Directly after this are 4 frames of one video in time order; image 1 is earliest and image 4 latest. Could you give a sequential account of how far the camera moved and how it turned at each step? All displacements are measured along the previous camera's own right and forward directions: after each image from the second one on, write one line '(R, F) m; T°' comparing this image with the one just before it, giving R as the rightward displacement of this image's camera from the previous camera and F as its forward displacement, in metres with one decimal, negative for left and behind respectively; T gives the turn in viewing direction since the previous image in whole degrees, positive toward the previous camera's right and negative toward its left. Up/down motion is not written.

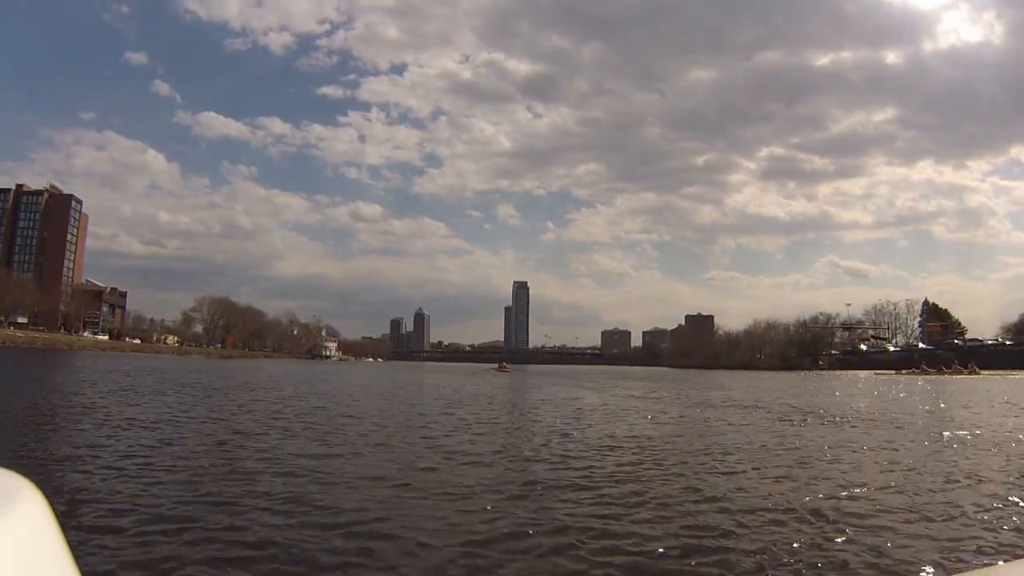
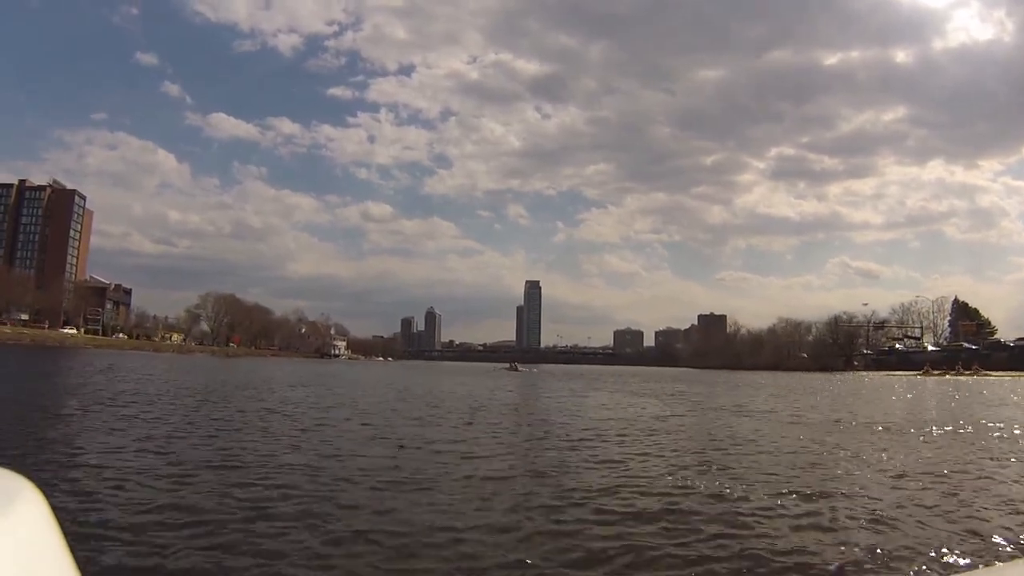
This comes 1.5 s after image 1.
(-1.6, +1.1) m; -1°
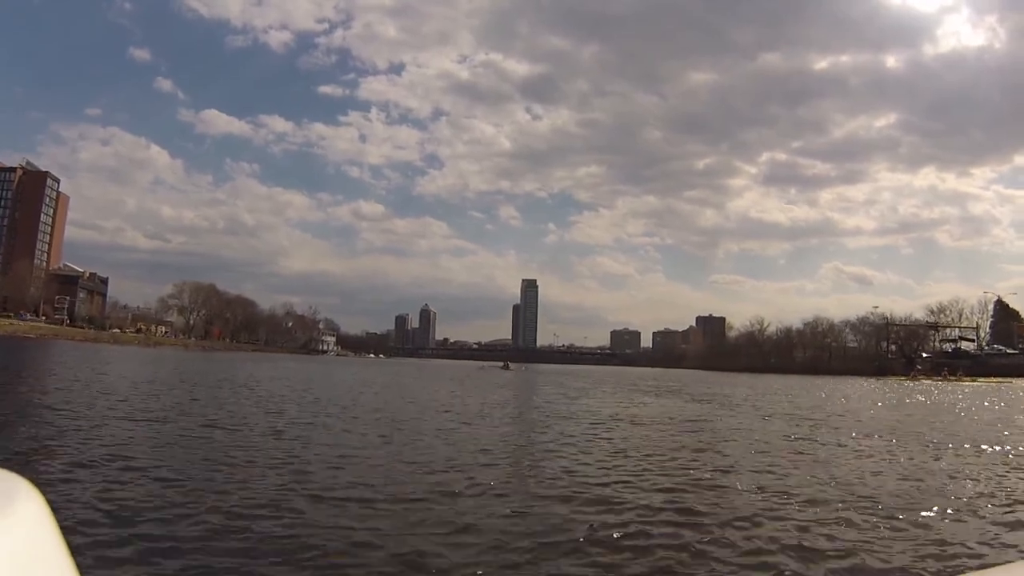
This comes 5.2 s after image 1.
(+1.2, -0.2) m; 0°
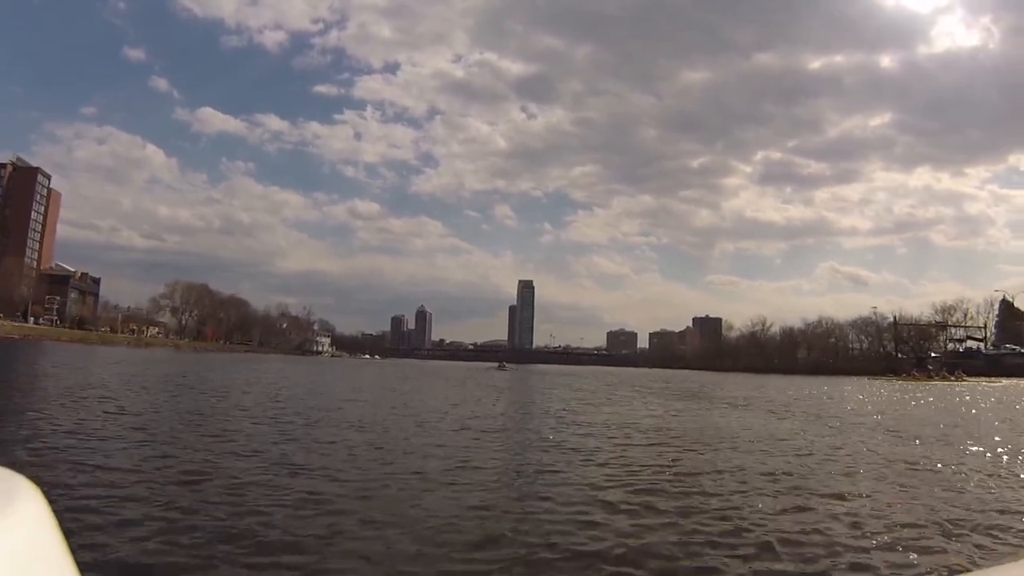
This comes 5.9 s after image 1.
(-0.3, +1.1) m; 0°
